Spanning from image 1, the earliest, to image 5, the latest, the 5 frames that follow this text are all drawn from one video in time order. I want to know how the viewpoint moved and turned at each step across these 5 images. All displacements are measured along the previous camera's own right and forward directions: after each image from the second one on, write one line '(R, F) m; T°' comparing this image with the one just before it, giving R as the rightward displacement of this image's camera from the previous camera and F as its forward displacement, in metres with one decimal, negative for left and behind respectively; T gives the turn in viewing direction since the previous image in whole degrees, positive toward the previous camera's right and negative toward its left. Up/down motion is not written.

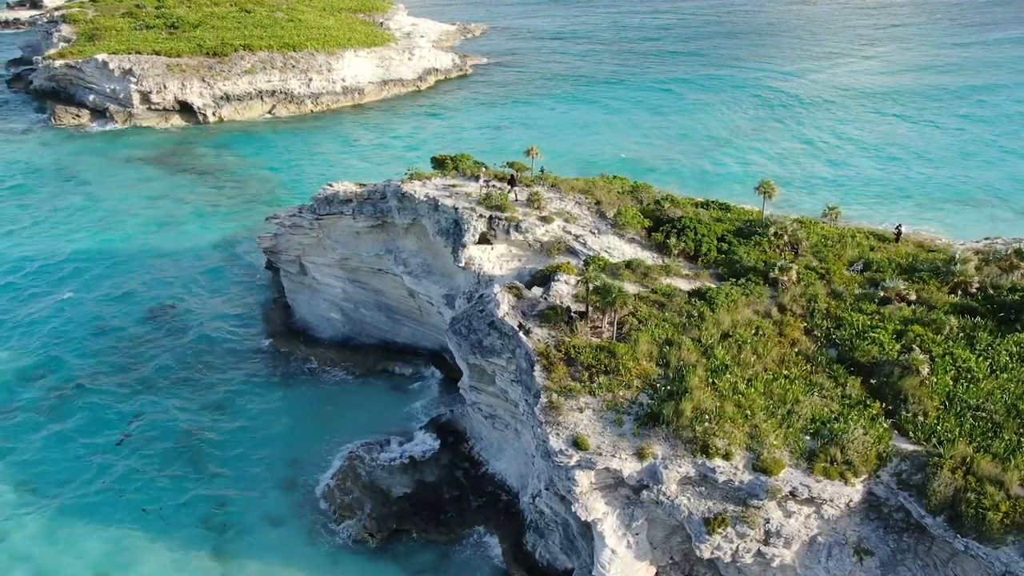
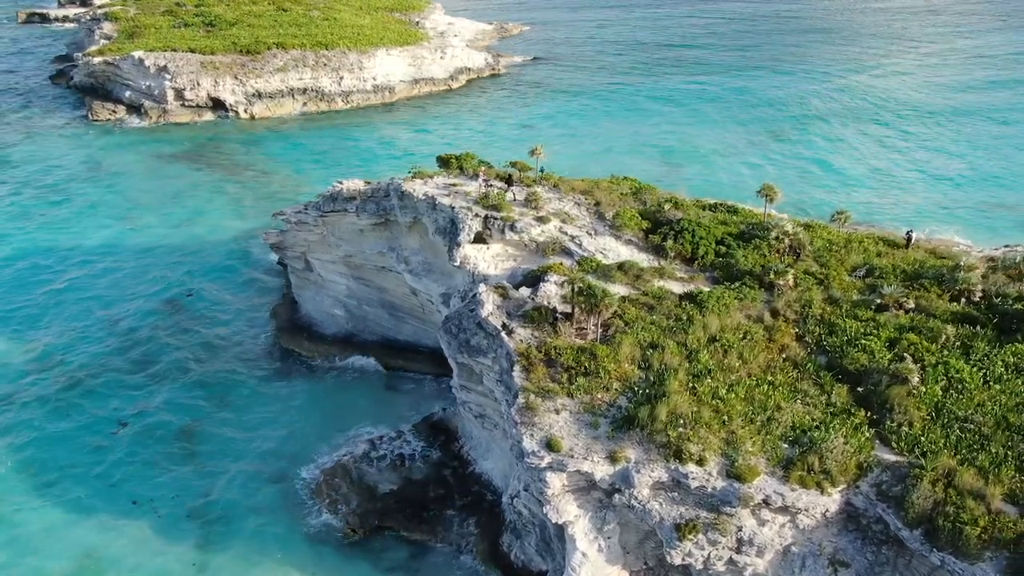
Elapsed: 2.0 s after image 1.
(+1.1, +0.1) m; -2°
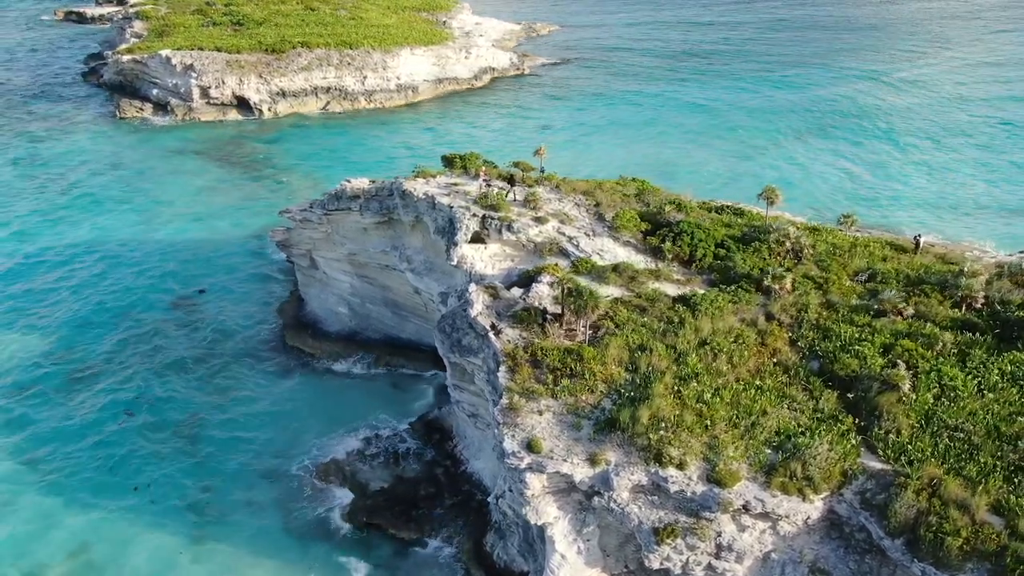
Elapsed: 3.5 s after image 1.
(+0.8, 0.0) m; -2°
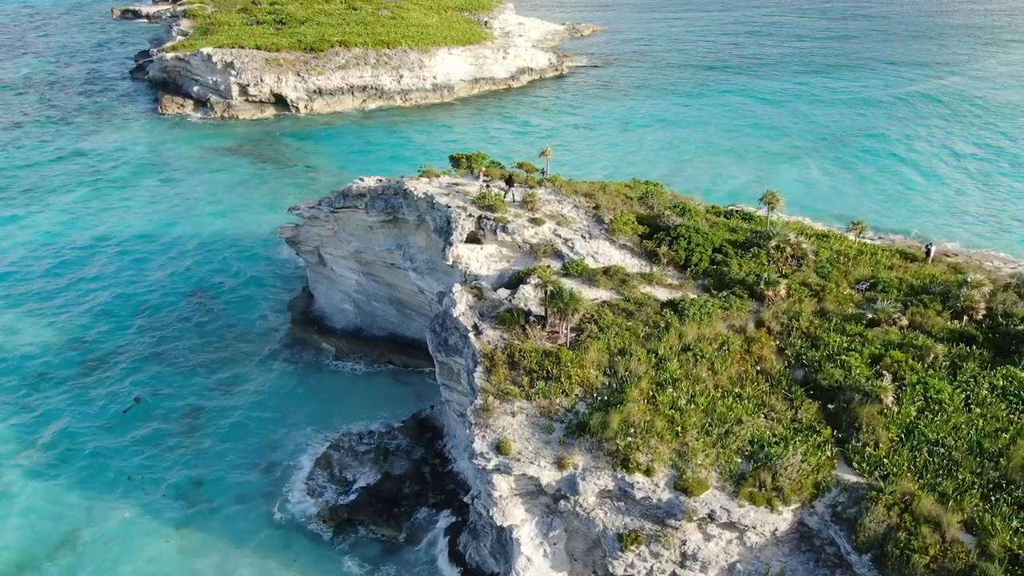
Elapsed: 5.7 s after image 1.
(+1.3, 0.0) m; -3°
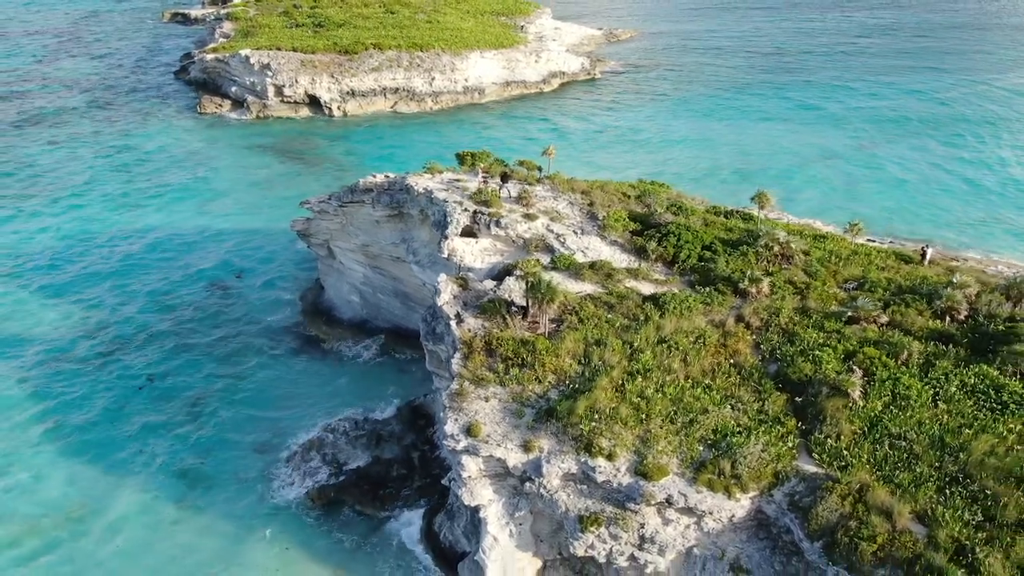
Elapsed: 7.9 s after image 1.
(+1.2, -0.5) m; -2°
